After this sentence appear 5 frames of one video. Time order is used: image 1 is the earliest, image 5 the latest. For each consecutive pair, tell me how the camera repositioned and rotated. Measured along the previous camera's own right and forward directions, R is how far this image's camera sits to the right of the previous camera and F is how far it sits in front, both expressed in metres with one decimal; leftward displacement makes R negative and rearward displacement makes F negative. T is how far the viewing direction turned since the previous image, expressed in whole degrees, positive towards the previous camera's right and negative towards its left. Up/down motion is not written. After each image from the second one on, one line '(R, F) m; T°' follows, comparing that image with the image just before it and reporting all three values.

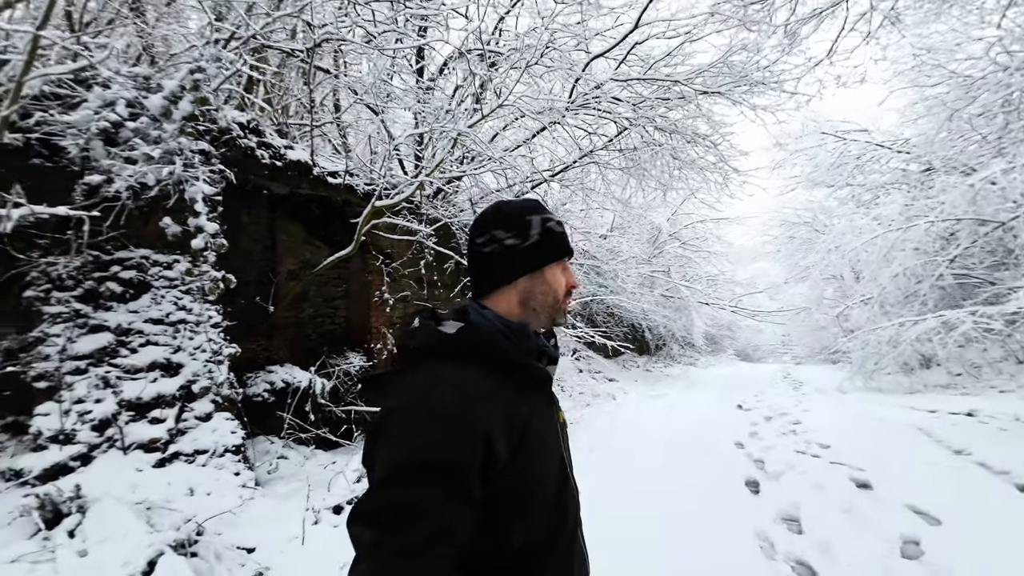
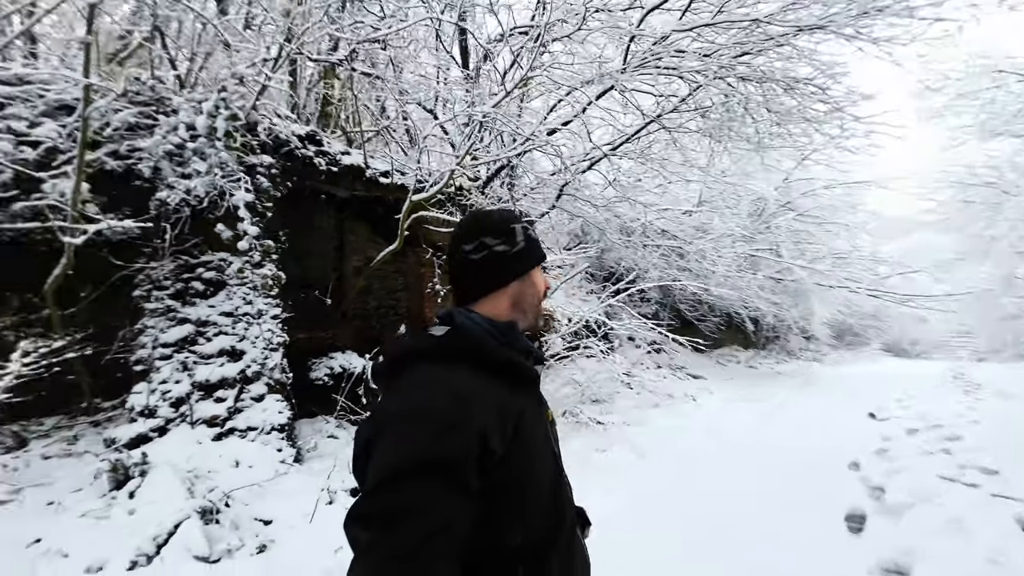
(+0.6, +0.3) m; -13°
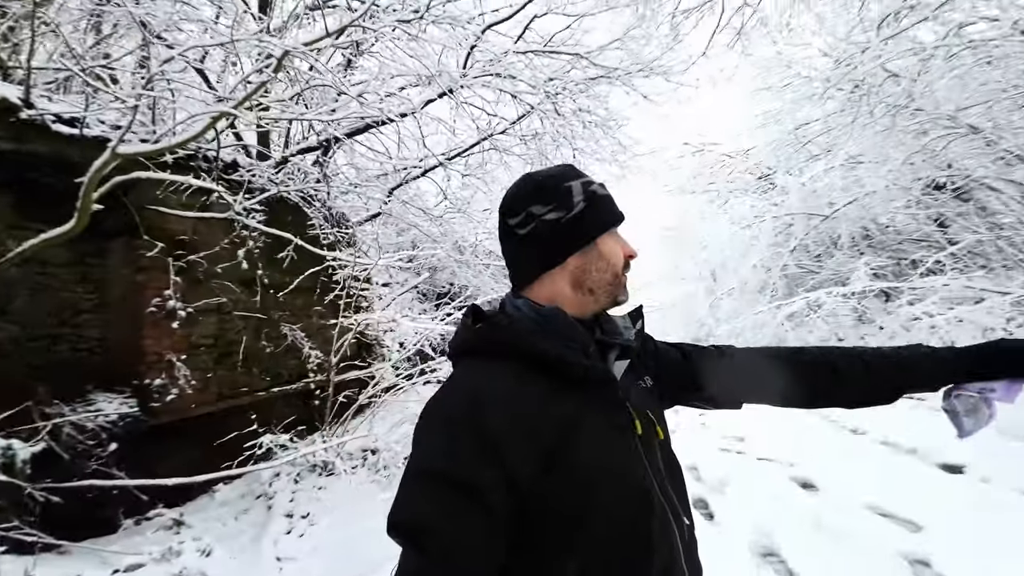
(0.0, +0.7) m; +28°
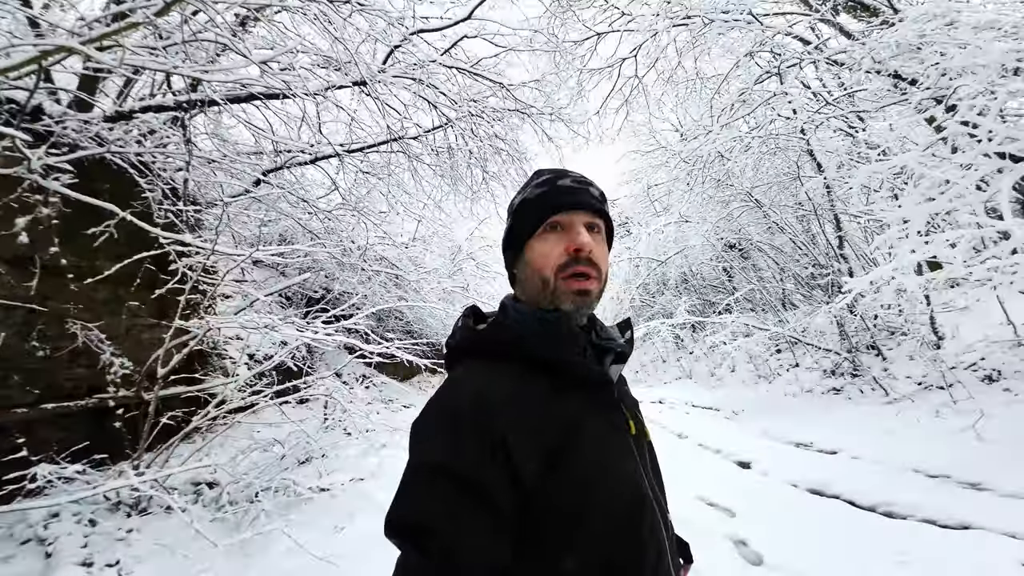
(-0.4, 0.0) m; +20°
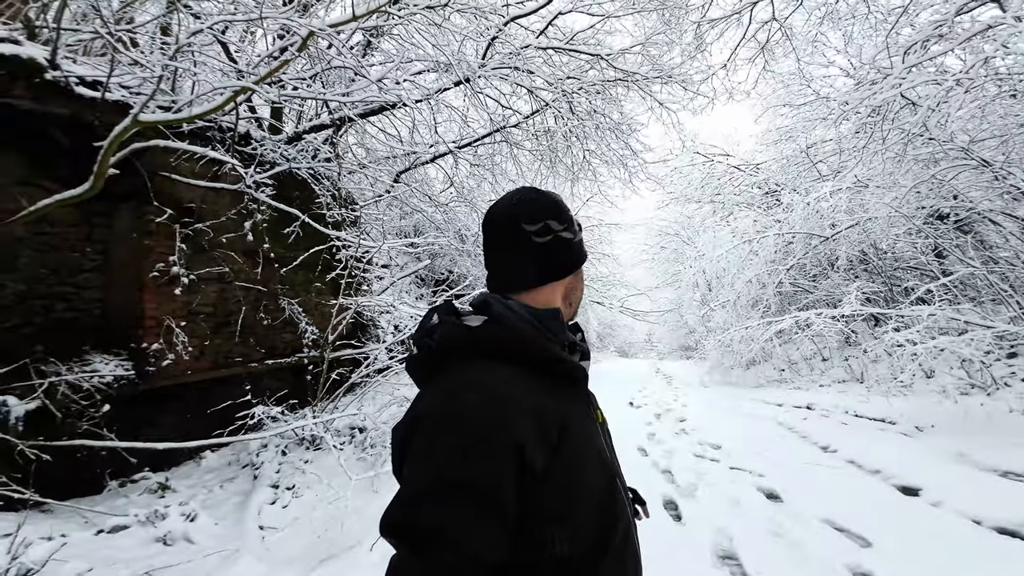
(+0.3, +0.1) m; -19°
